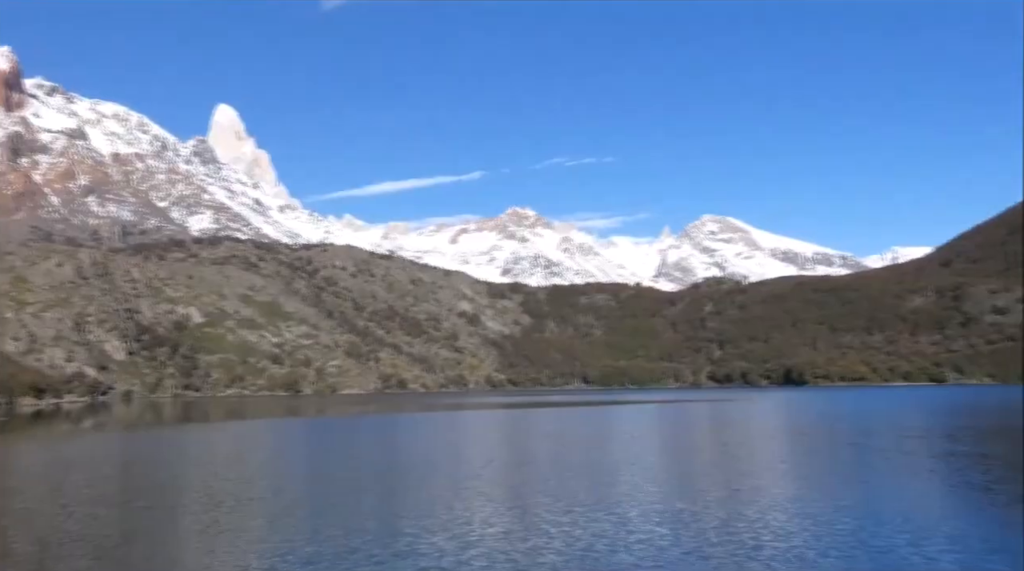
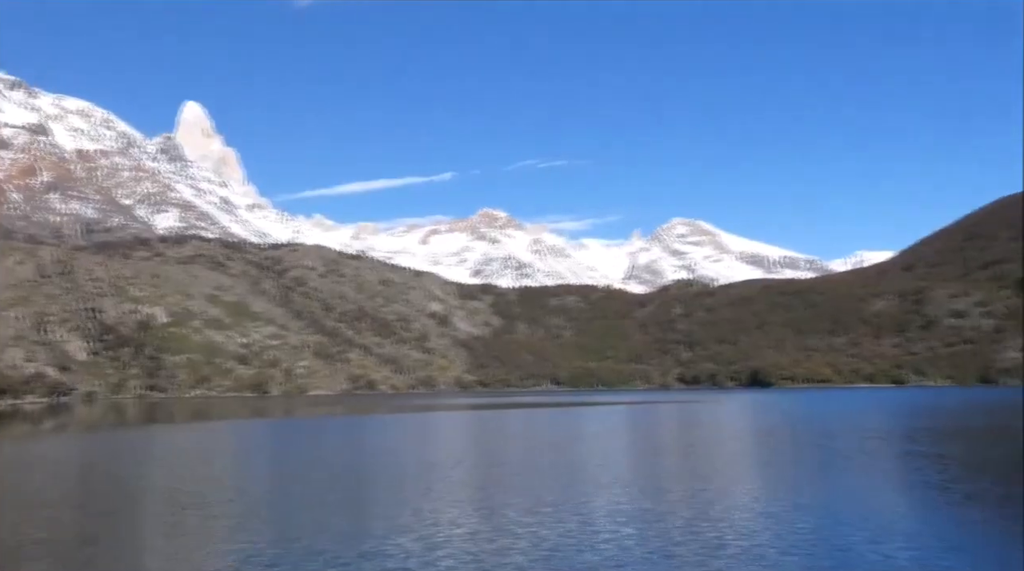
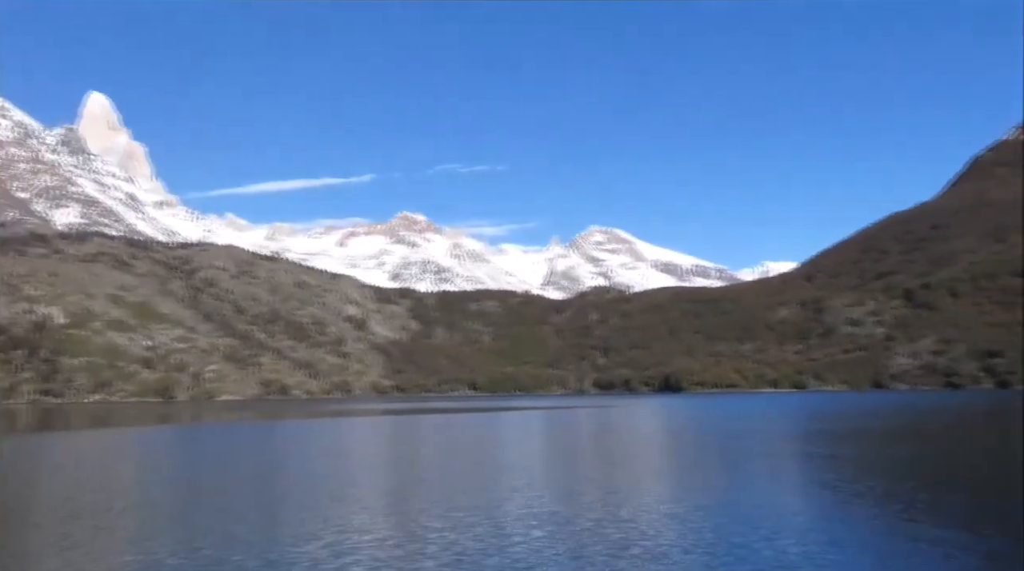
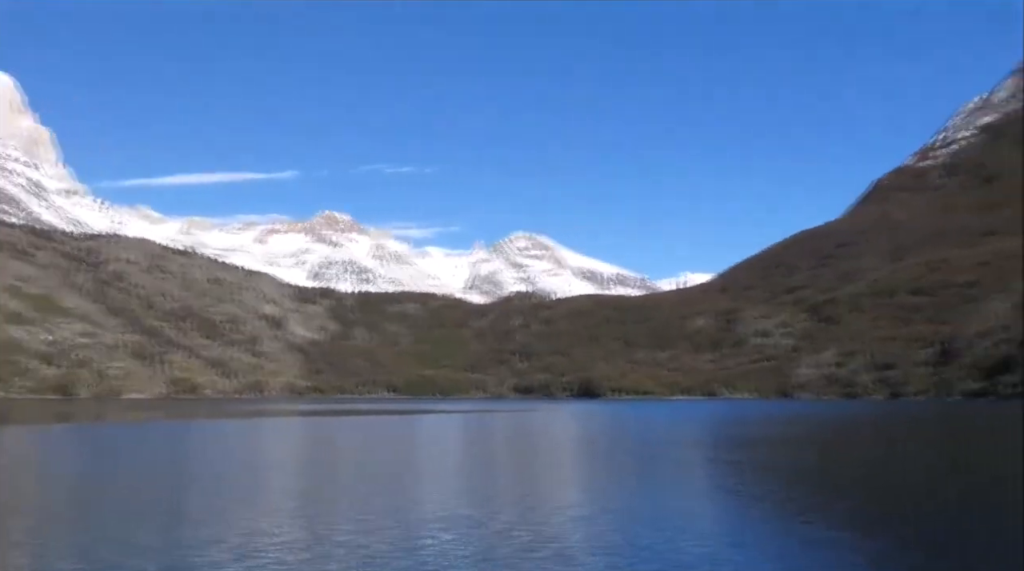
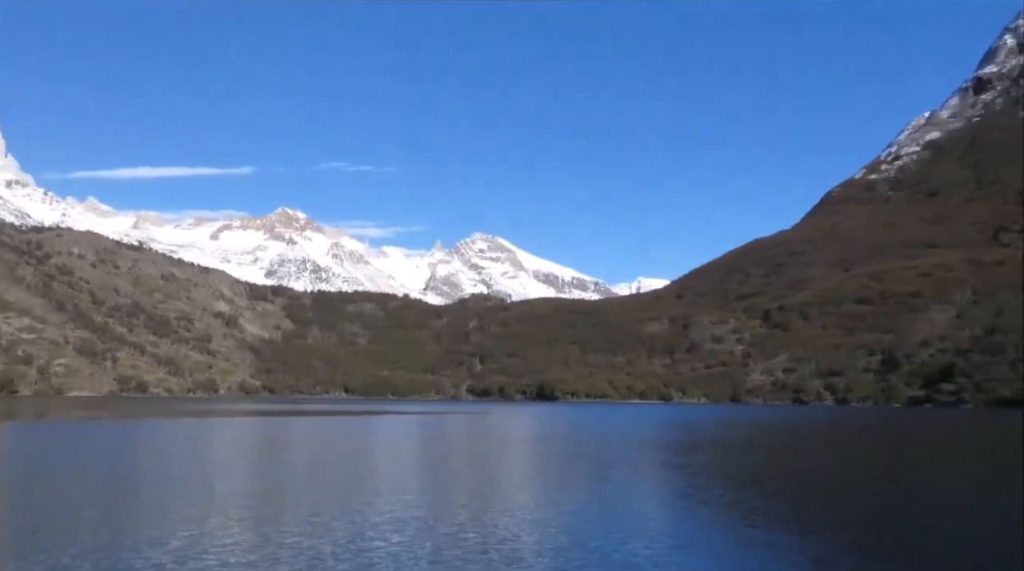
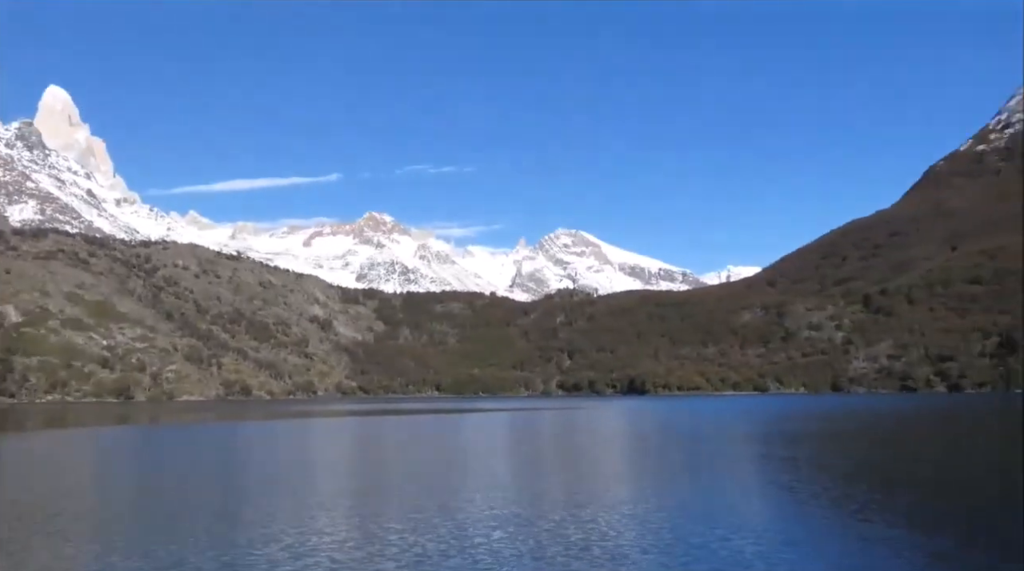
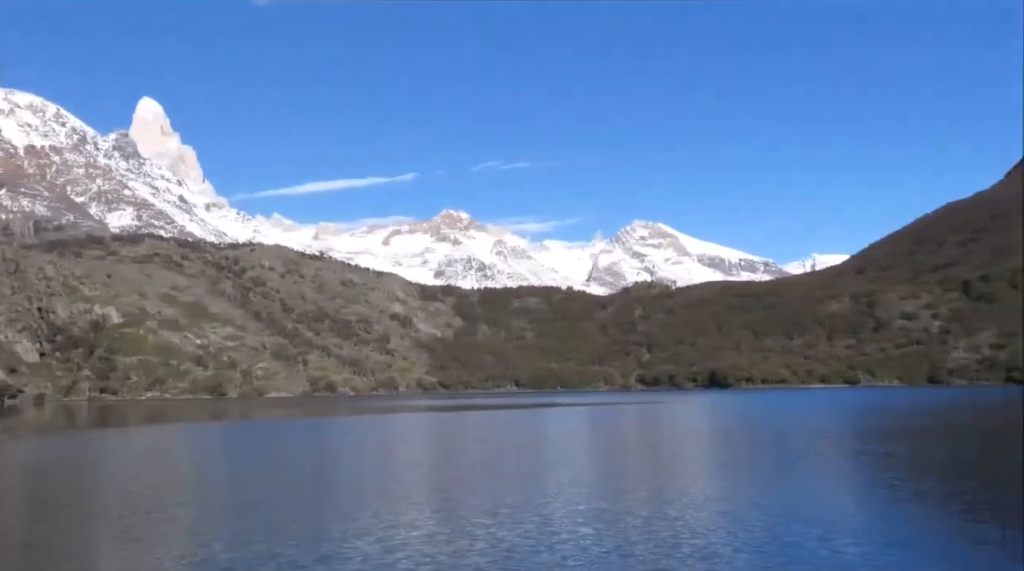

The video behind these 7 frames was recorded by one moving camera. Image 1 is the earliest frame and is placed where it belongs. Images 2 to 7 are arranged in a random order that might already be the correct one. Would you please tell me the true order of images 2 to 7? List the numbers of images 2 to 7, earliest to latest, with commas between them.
2, 7, 3, 6, 4, 5
